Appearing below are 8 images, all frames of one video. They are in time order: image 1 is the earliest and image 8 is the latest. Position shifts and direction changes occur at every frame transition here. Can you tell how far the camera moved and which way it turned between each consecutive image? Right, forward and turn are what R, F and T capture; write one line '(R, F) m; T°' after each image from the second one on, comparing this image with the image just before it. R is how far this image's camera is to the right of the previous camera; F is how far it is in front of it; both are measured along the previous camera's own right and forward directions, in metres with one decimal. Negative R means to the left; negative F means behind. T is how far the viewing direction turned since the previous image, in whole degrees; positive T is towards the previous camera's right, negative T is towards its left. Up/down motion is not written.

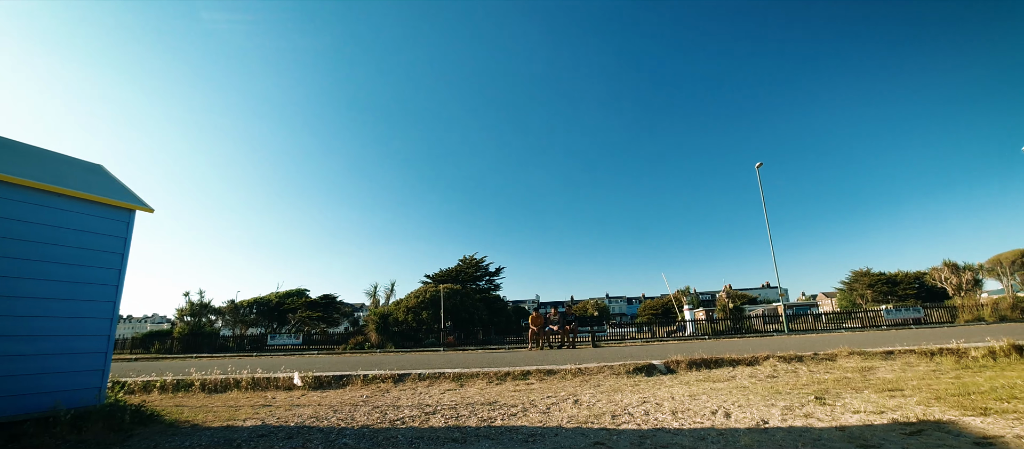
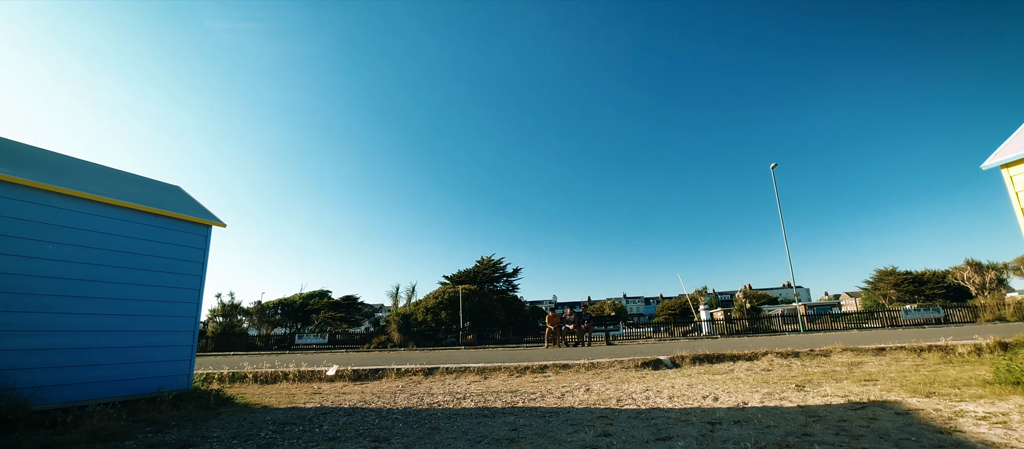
(0.0, -1.1) m; -2°
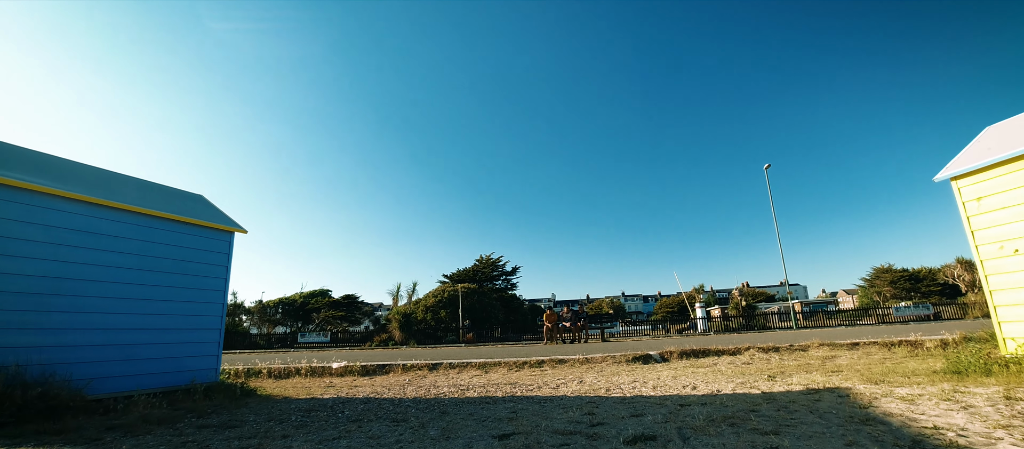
(0.0, -0.7) m; 0°
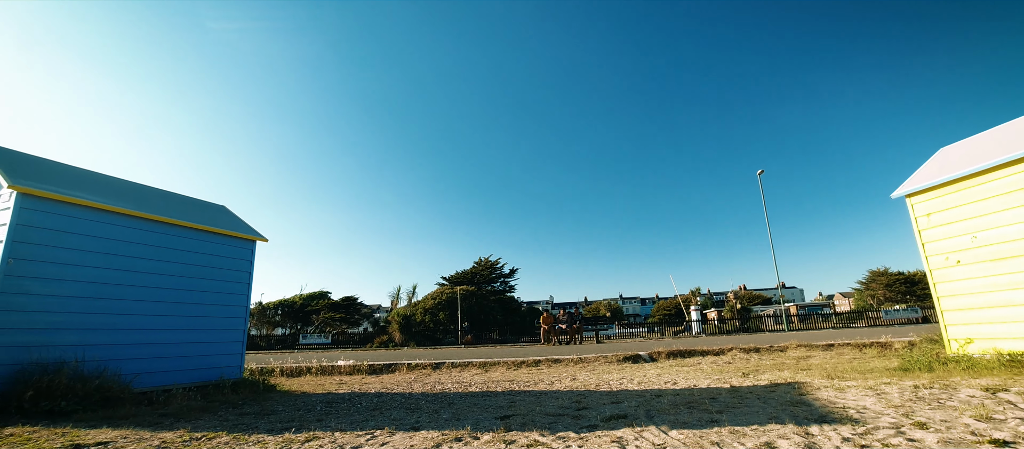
(0.0, -0.8) m; 0°
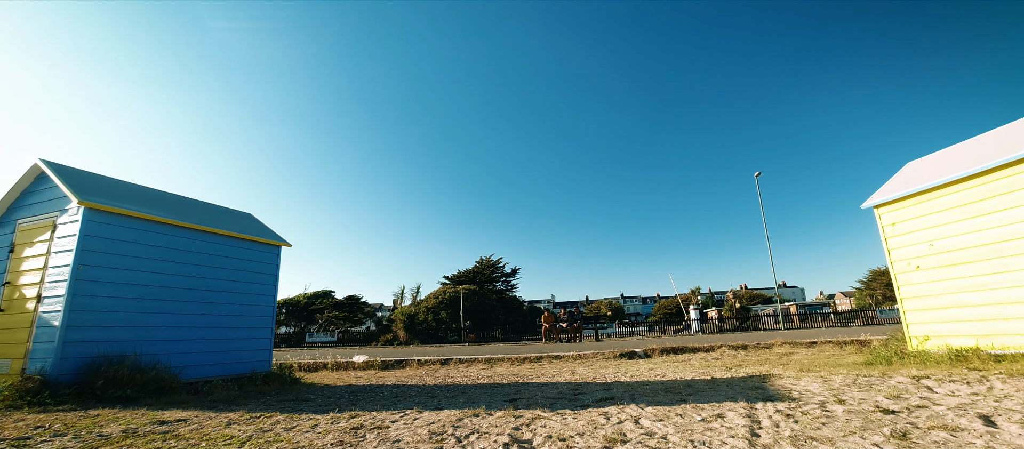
(-0.1, -0.9) m; 0°
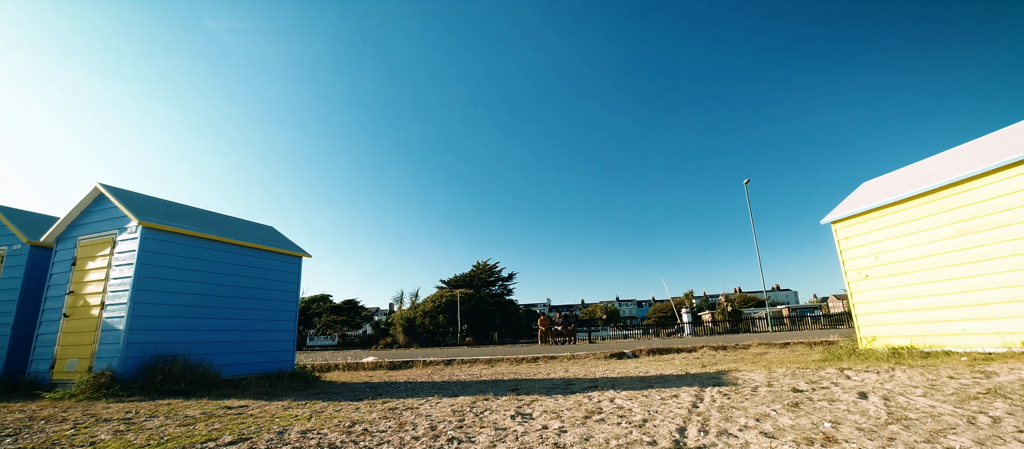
(-0.1, -1.2) m; +1°
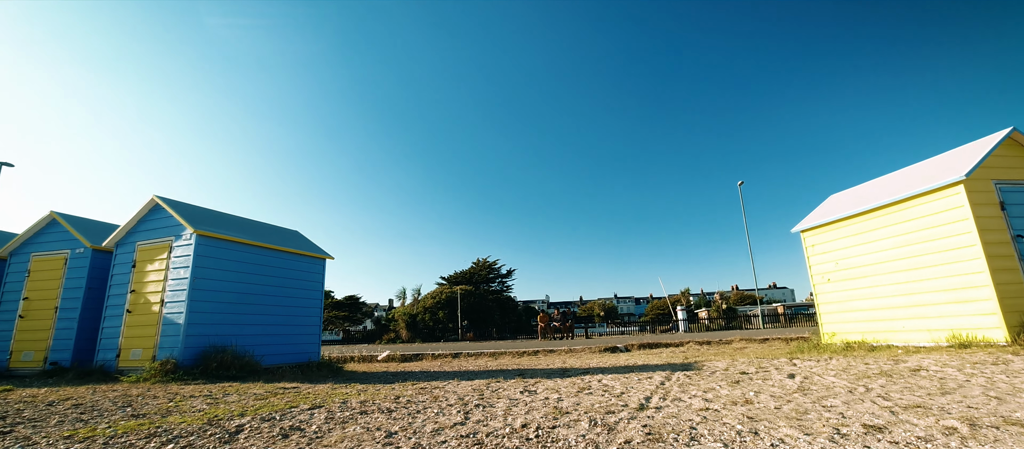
(-0.1, -1.3) m; 0°
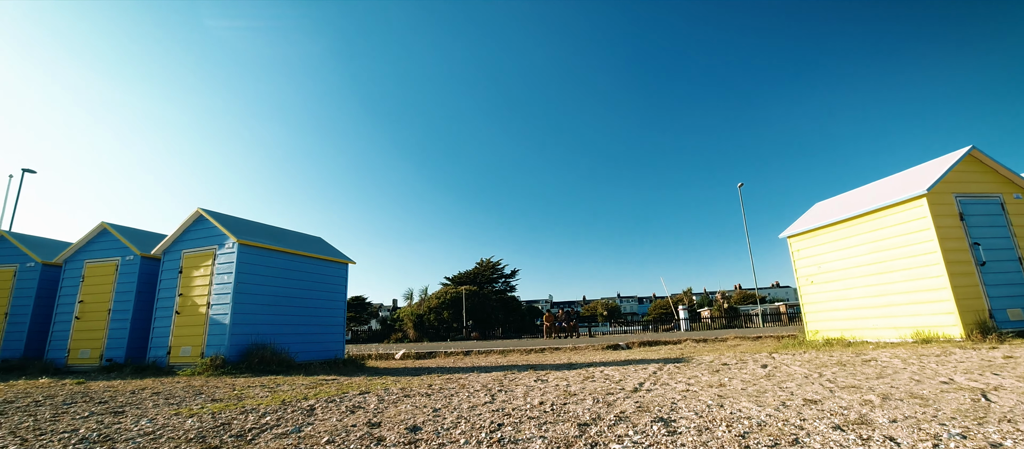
(-0.2, -1.0) m; 0°
